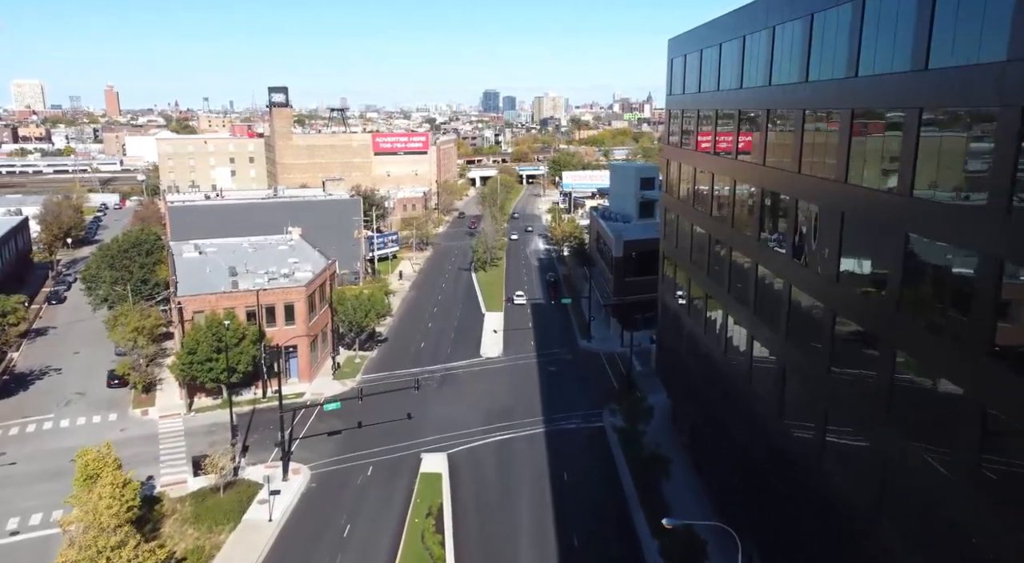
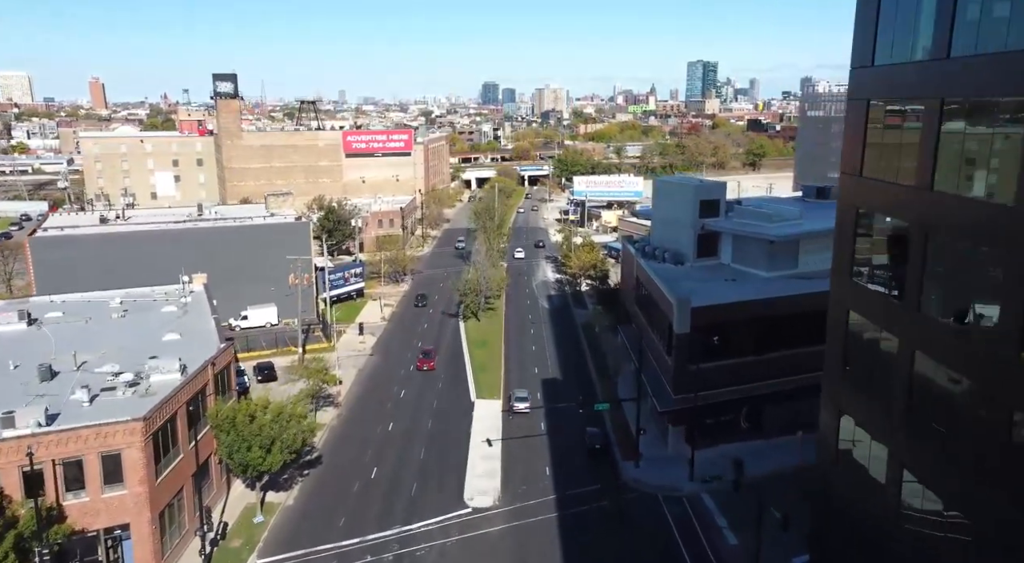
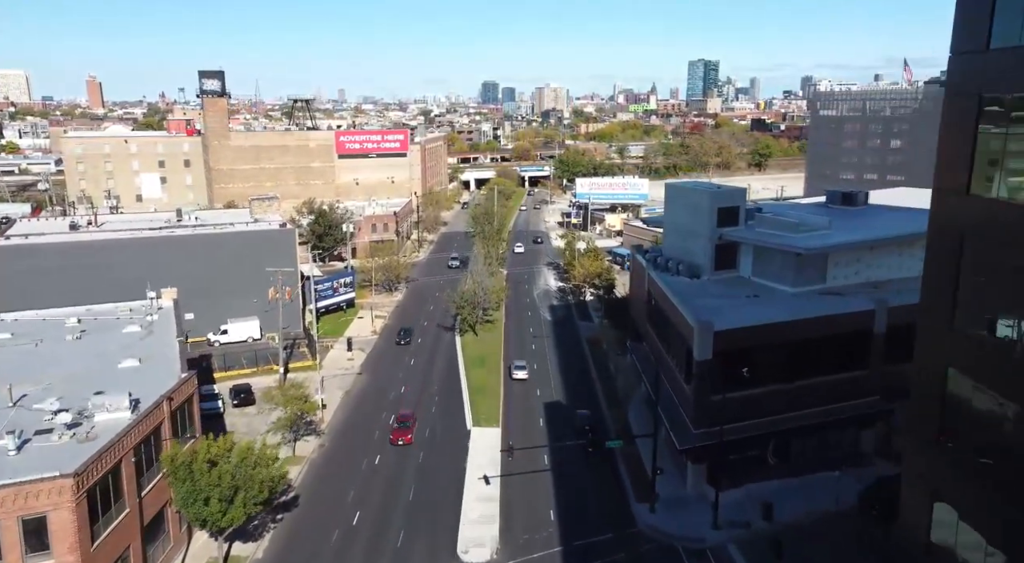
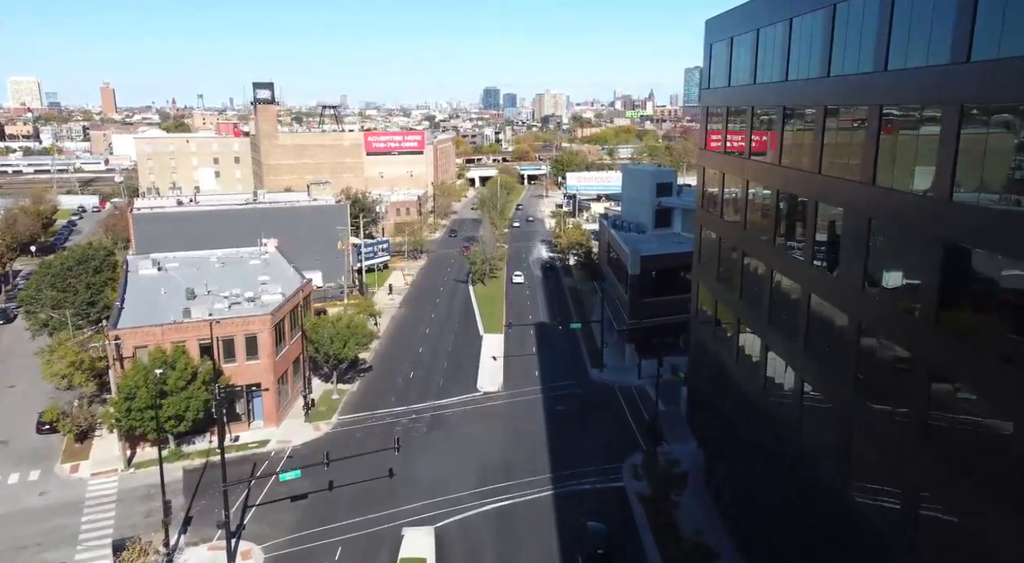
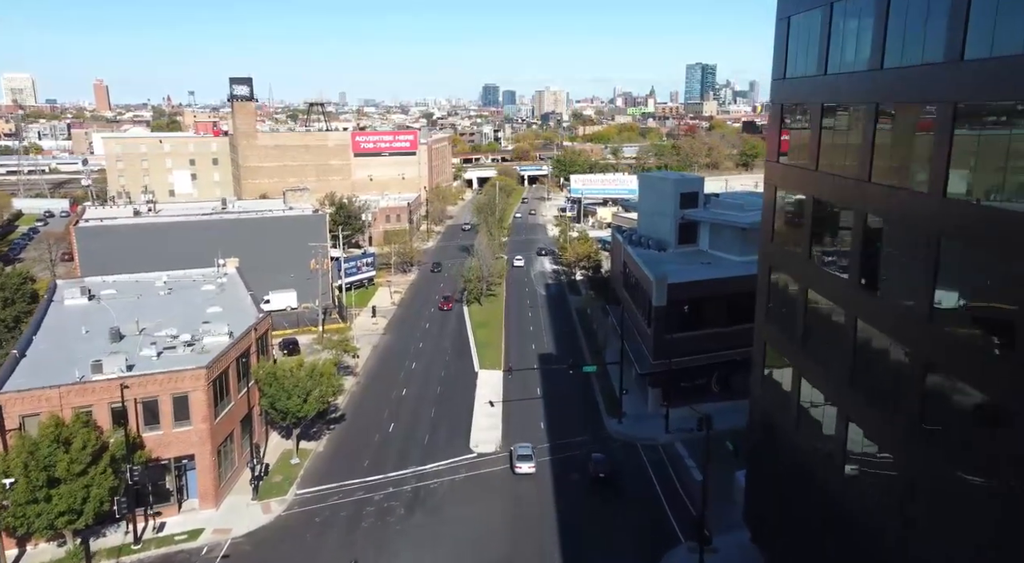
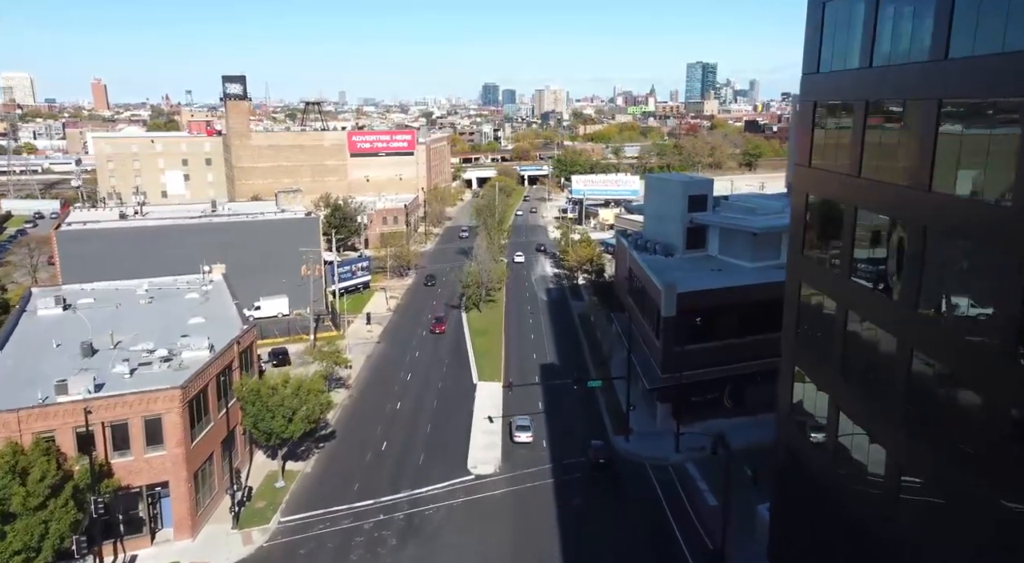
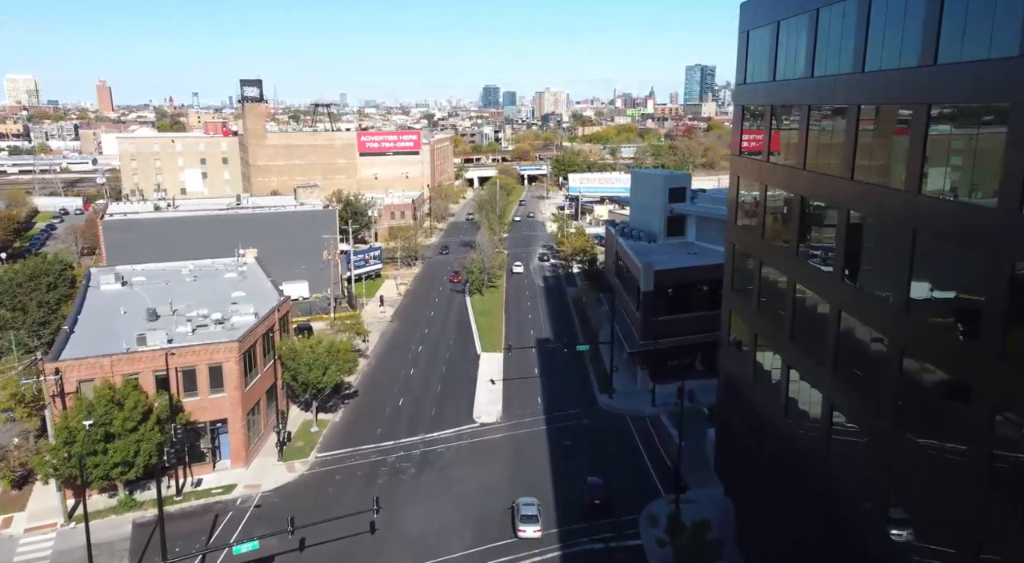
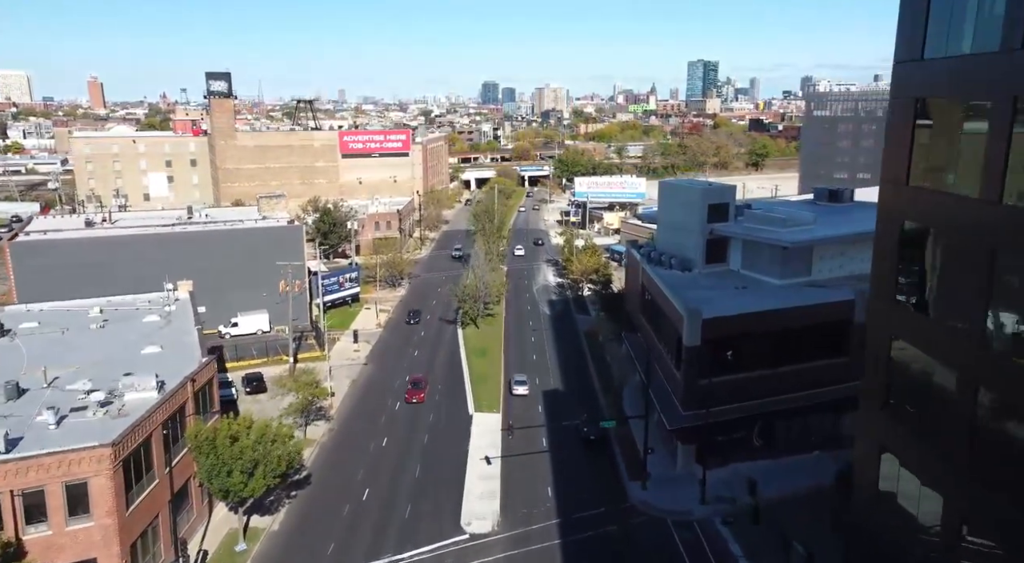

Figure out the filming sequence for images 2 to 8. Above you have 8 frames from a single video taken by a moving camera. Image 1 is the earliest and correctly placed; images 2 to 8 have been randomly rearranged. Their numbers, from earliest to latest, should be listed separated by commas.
4, 7, 5, 6, 2, 8, 3
